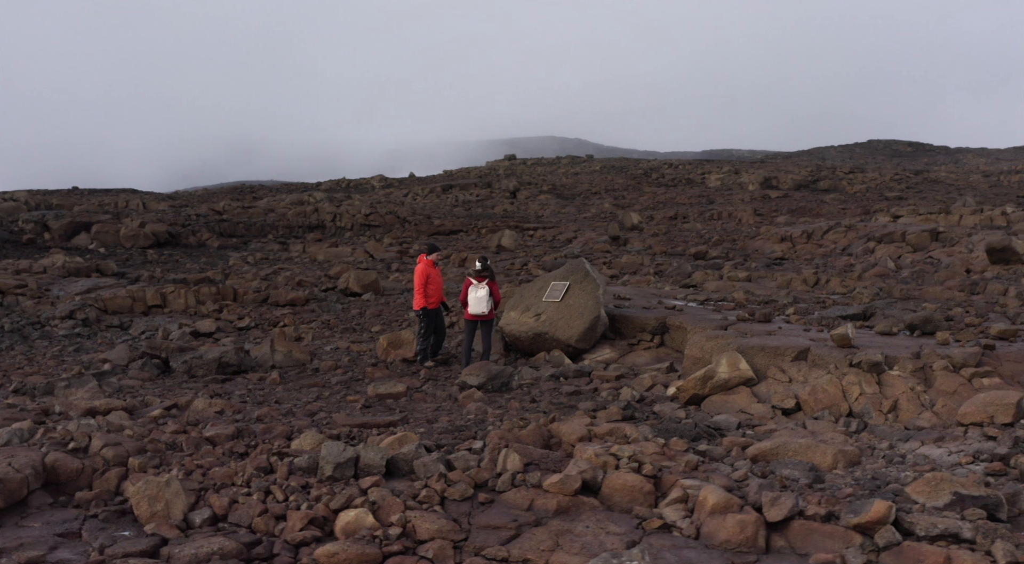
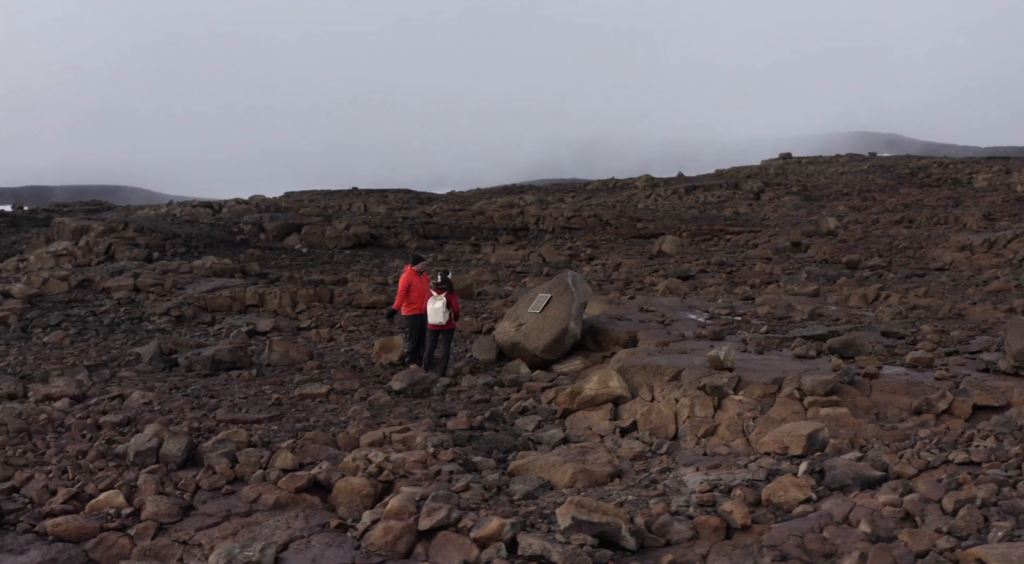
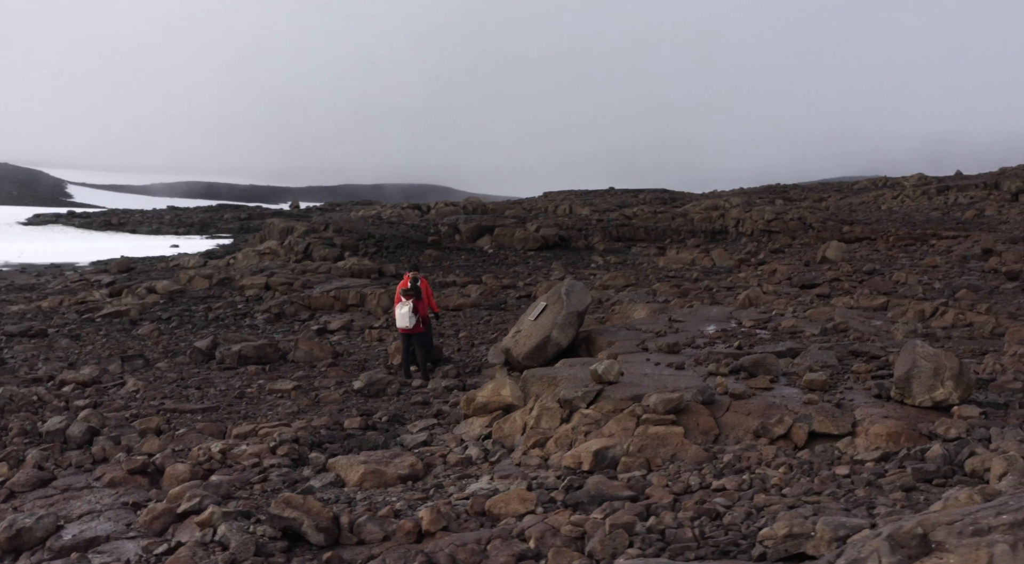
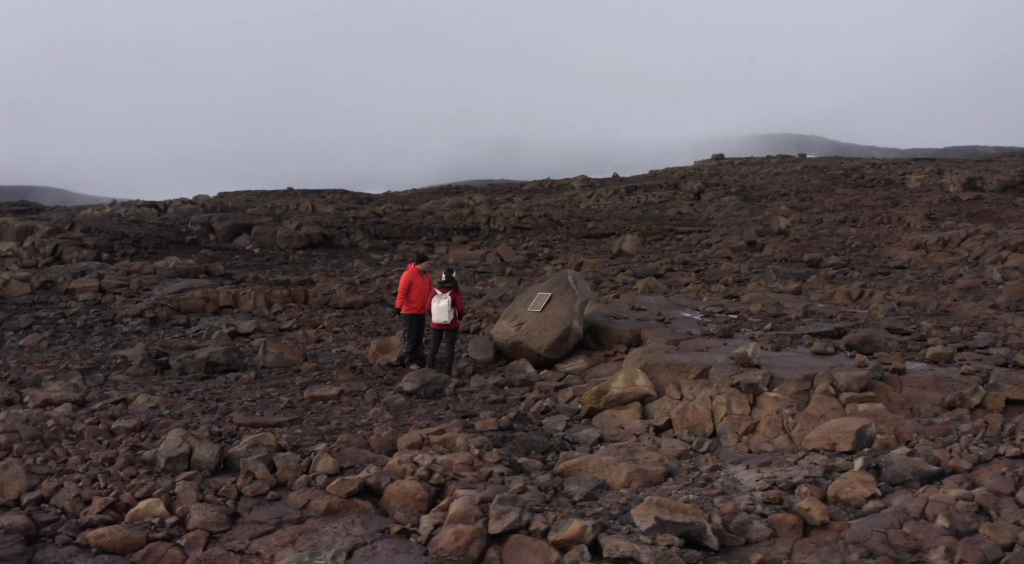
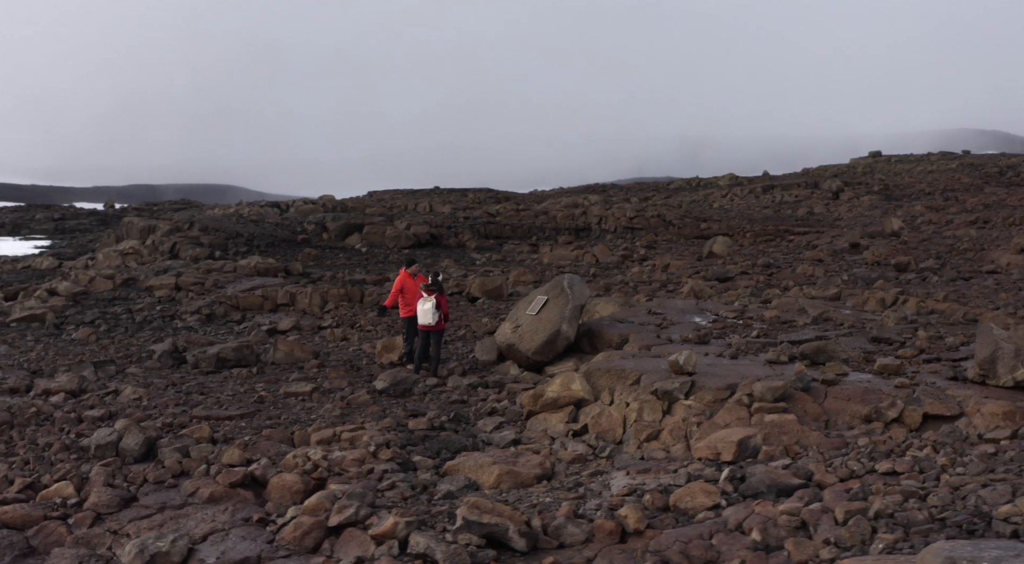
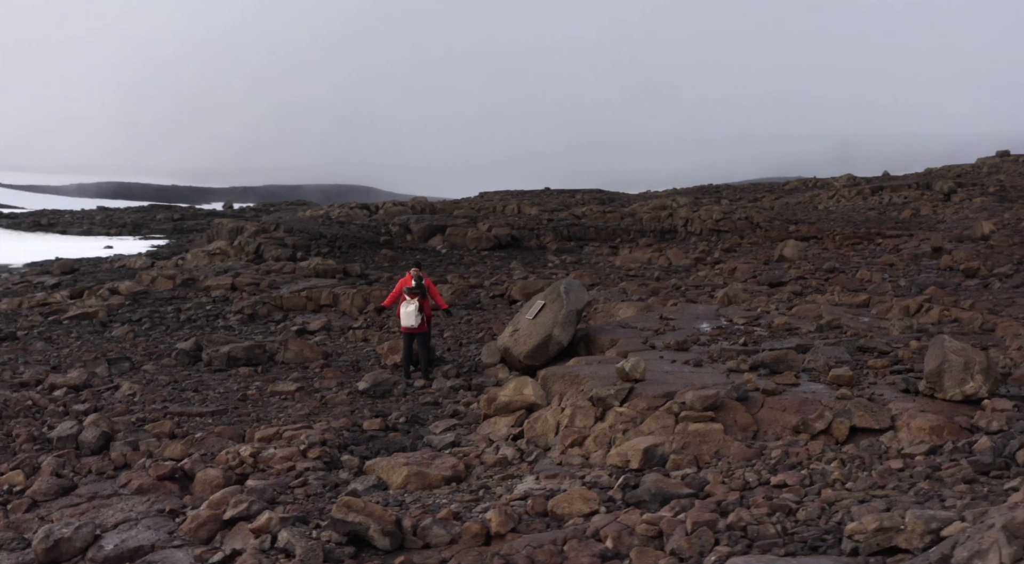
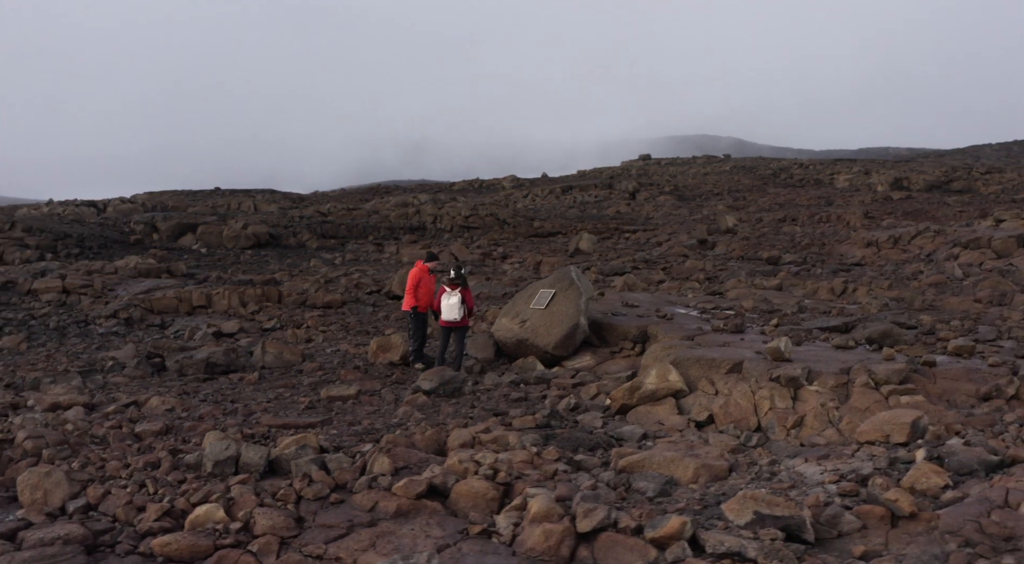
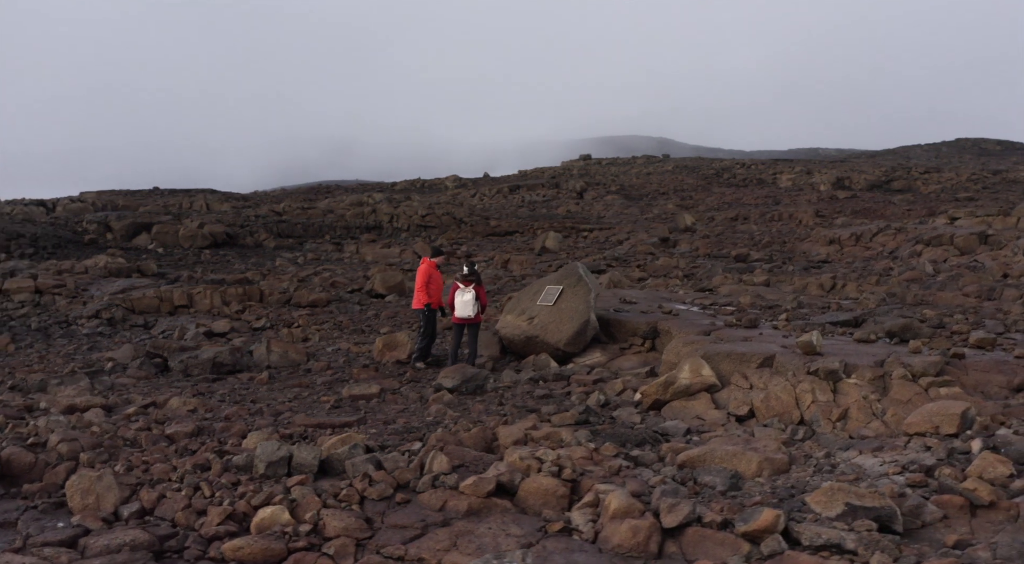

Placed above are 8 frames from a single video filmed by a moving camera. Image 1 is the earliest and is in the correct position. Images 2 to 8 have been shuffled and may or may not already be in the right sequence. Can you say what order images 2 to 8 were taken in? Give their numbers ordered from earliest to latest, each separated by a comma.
8, 7, 4, 2, 5, 6, 3
